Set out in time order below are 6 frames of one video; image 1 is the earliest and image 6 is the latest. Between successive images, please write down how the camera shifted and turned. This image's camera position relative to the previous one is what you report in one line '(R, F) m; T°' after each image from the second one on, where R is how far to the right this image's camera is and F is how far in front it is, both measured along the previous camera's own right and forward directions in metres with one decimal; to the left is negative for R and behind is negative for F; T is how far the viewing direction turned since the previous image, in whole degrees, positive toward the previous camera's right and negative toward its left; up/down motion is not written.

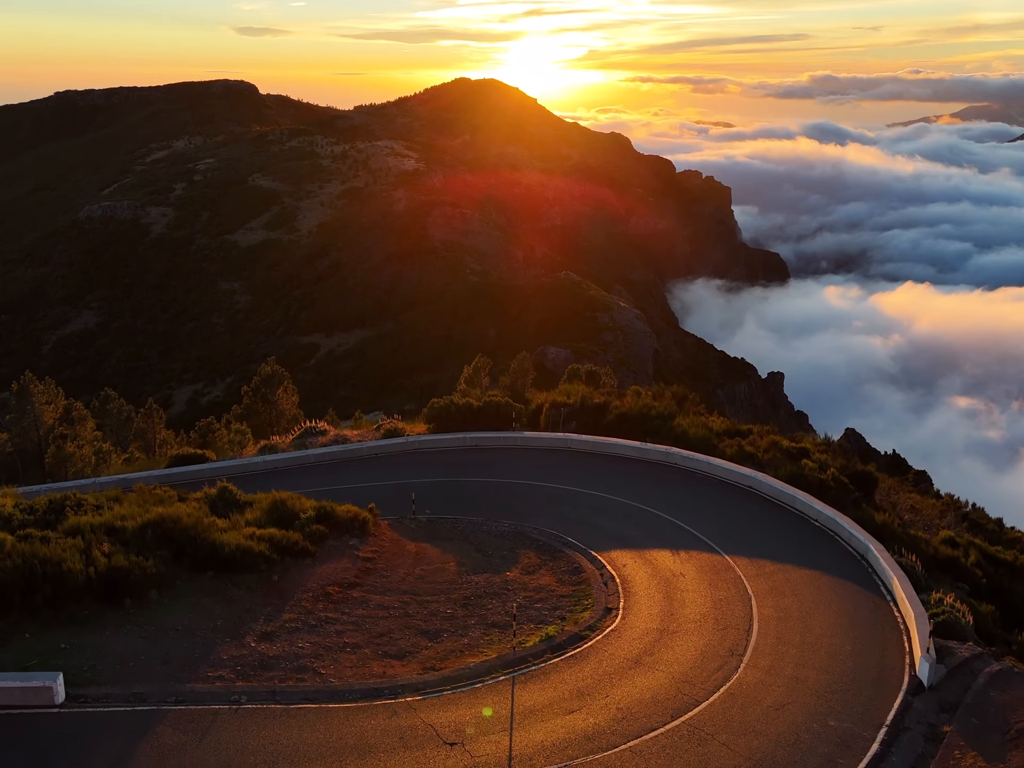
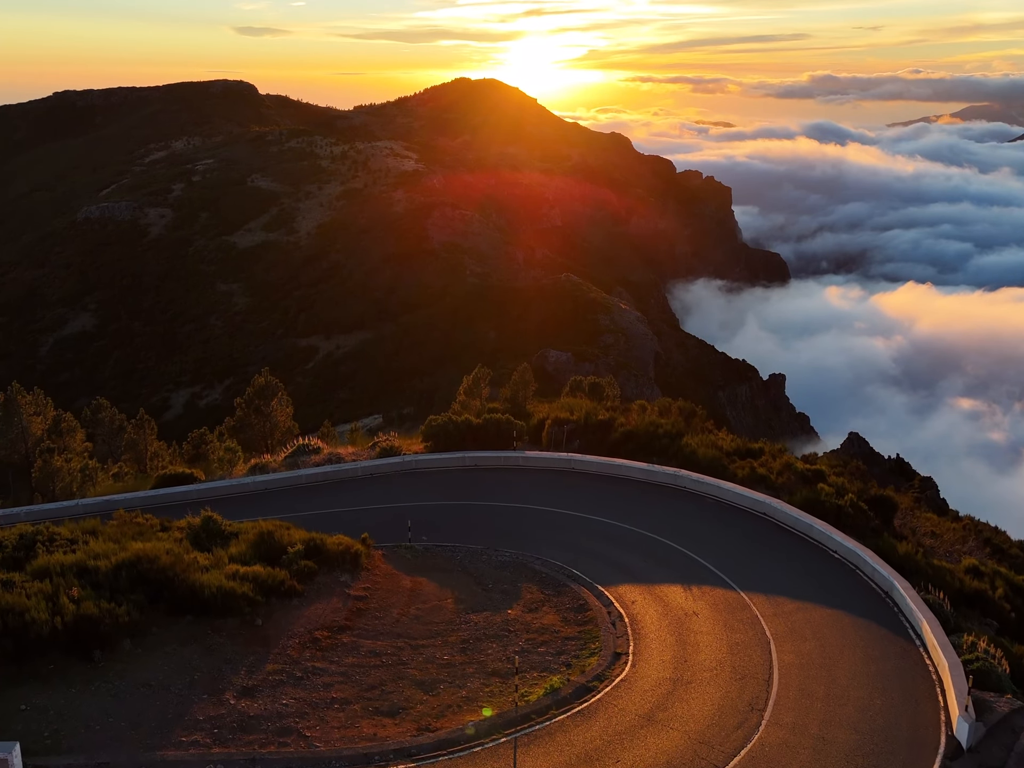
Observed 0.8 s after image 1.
(0.0, +0.4) m; 0°
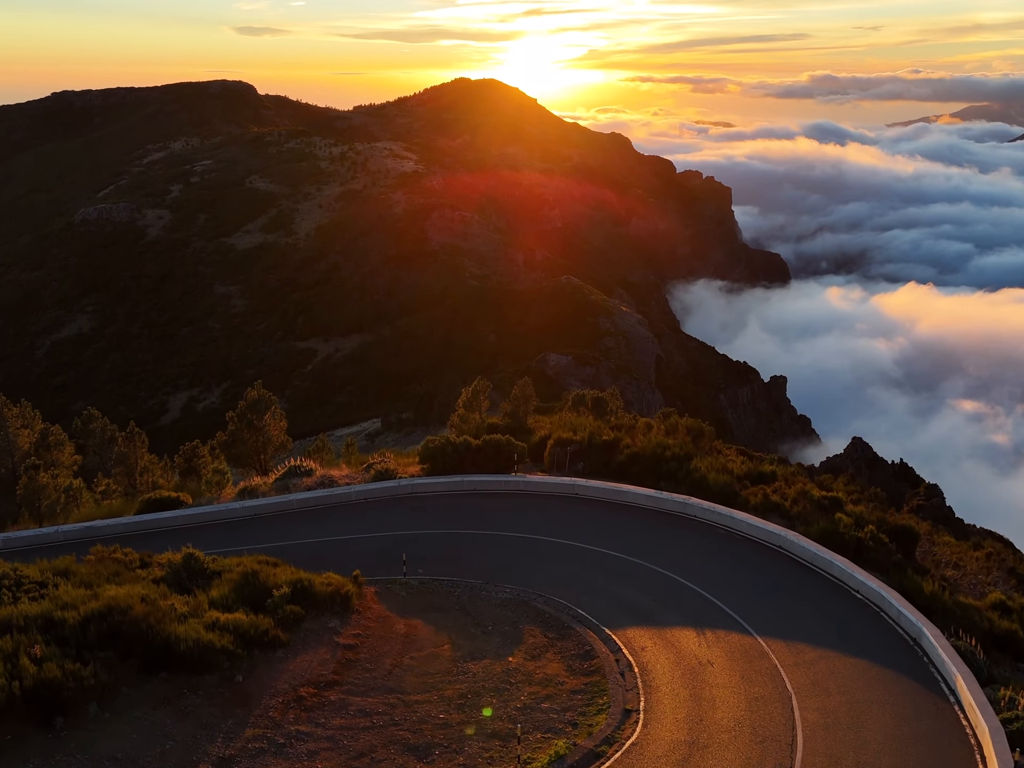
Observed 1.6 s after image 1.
(0.0, +0.4) m; 0°
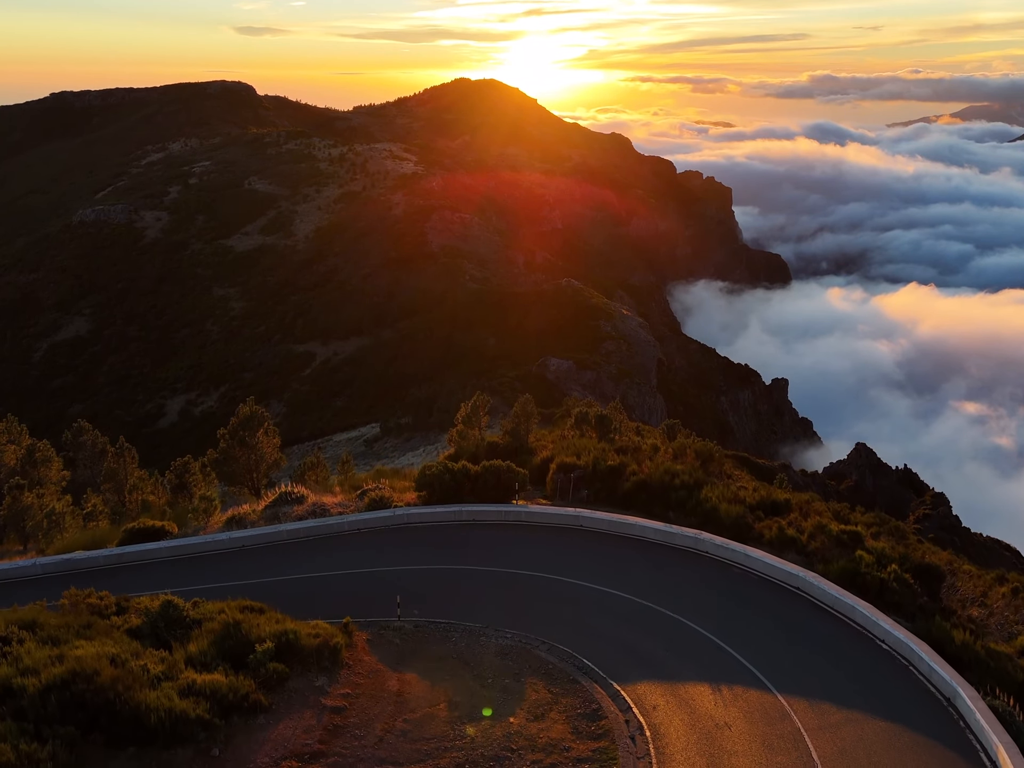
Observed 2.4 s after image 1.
(0.0, +0.4) m; 0°
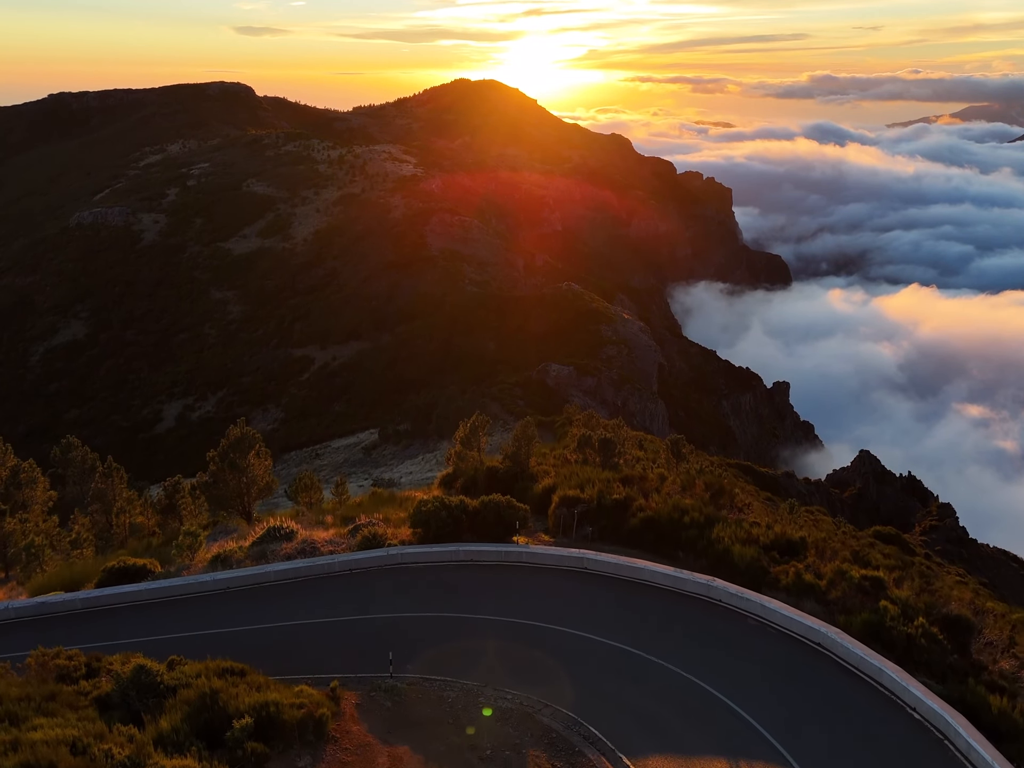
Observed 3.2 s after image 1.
(0.0, +0.4) m; 0°
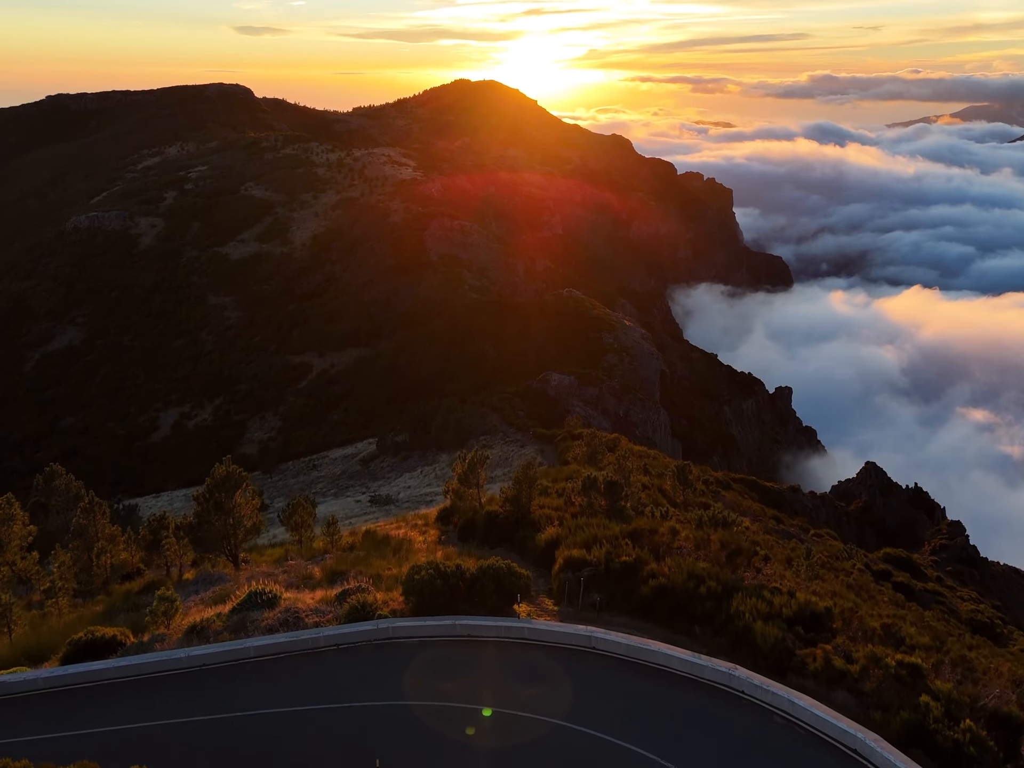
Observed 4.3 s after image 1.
(0.0, +0.6) m; 0°
